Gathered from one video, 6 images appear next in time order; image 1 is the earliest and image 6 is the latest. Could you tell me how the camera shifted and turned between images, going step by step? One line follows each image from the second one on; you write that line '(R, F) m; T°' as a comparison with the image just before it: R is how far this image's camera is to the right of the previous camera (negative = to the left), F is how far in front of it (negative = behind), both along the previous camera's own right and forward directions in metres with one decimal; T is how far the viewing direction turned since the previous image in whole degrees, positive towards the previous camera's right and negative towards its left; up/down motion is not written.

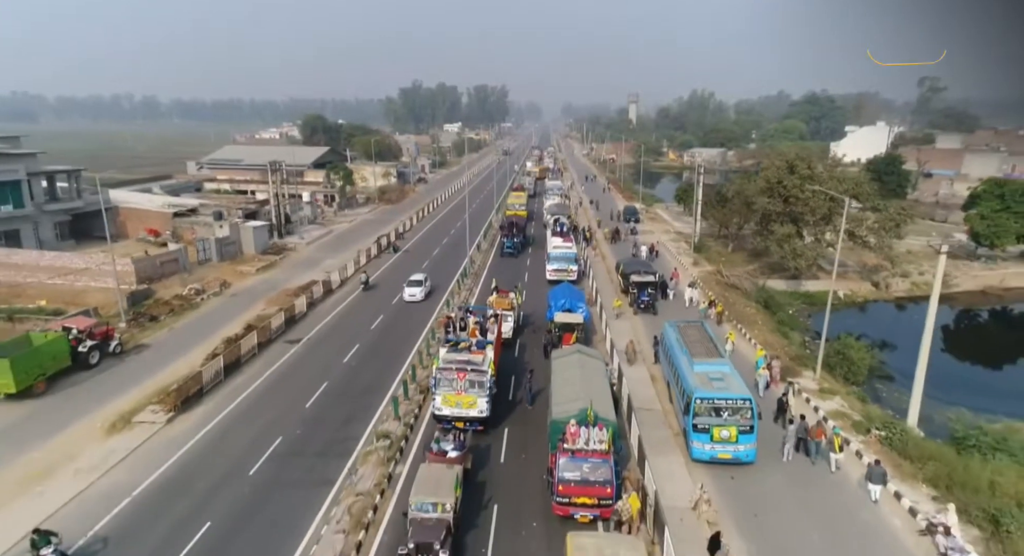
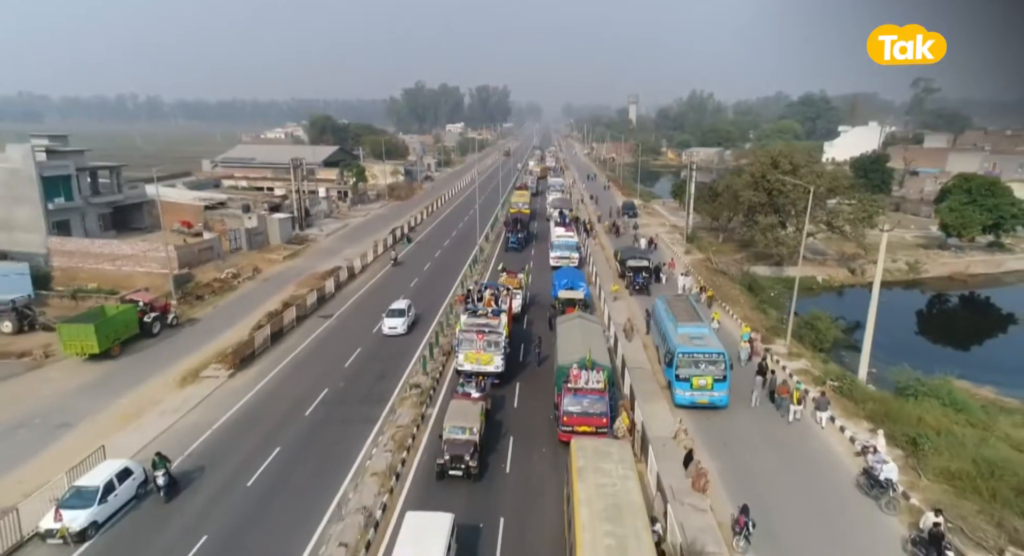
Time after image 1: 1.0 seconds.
(-0.4, -3.9) m; 0°
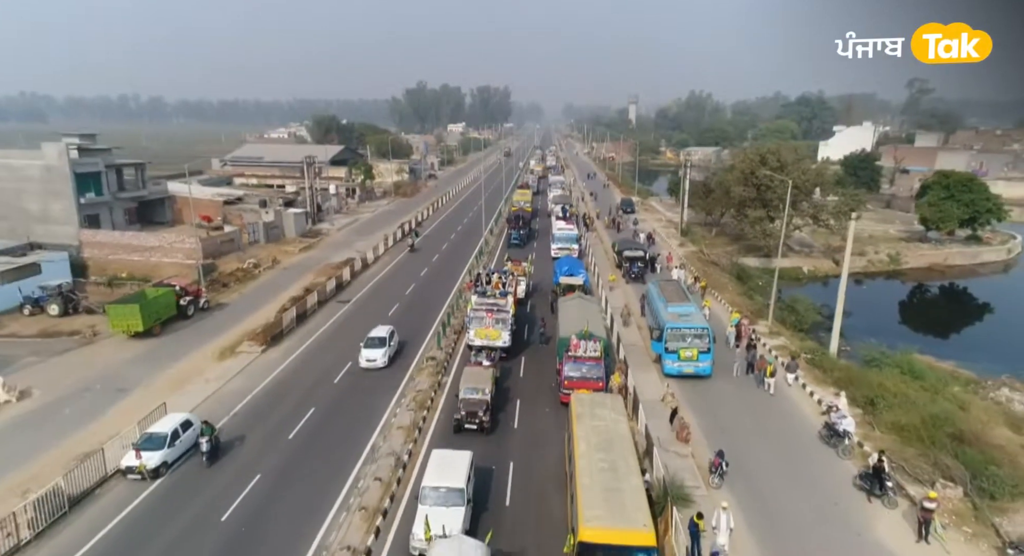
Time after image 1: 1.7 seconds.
(-0.2, -2.8) m; 0°
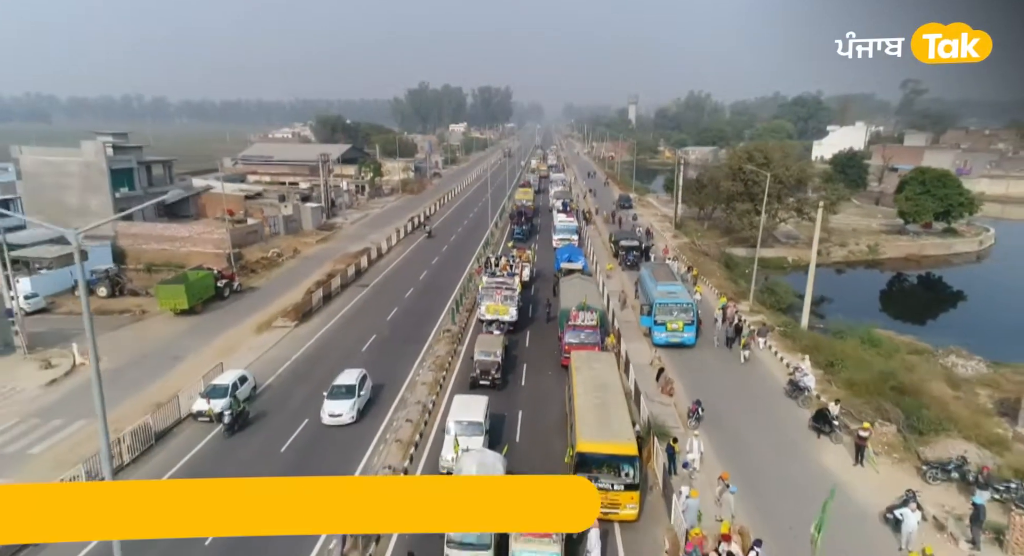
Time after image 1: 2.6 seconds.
(-0.3, -3.5) m; 0°
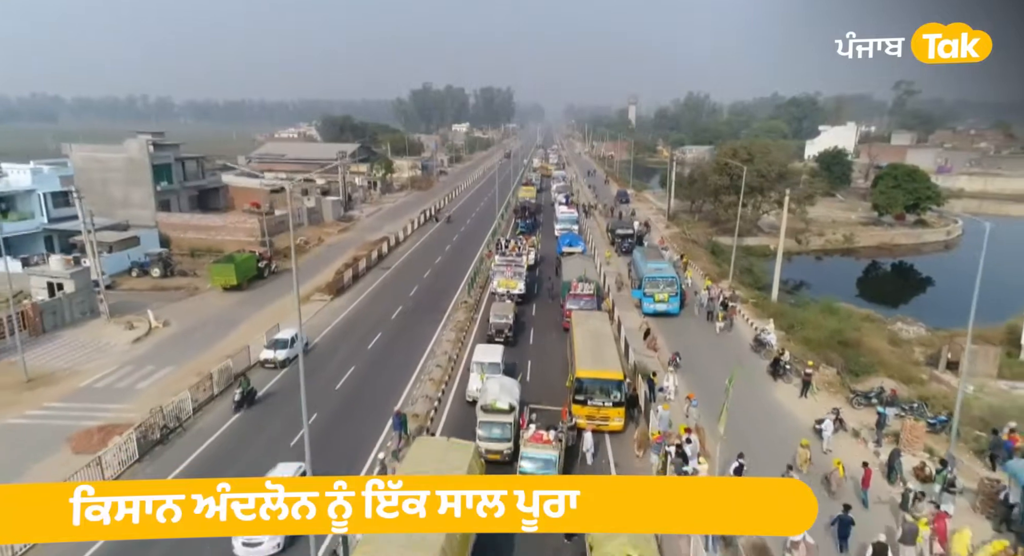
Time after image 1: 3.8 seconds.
(-0.4, -4.8) m; 0°
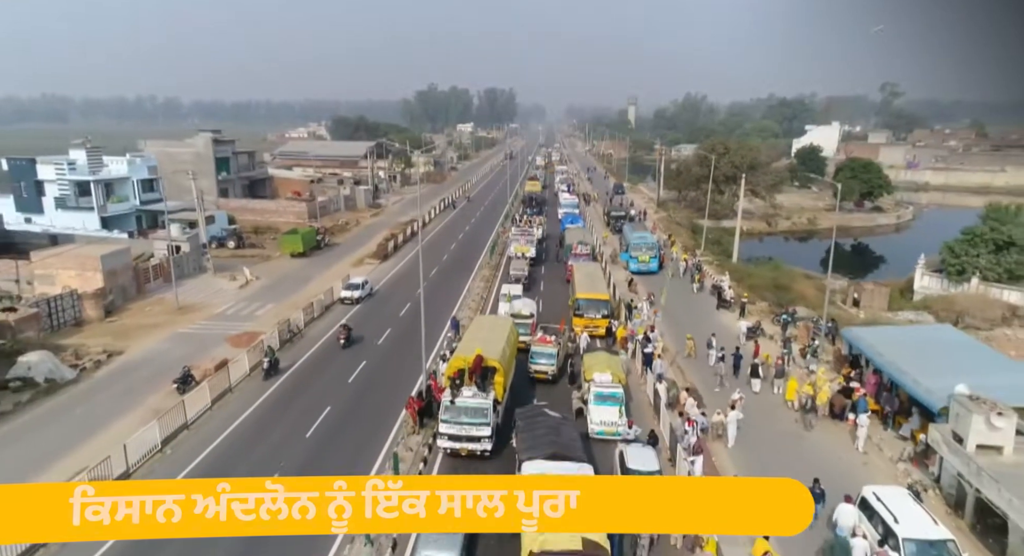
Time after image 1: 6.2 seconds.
(-0.8, -9.3) m; 0°
